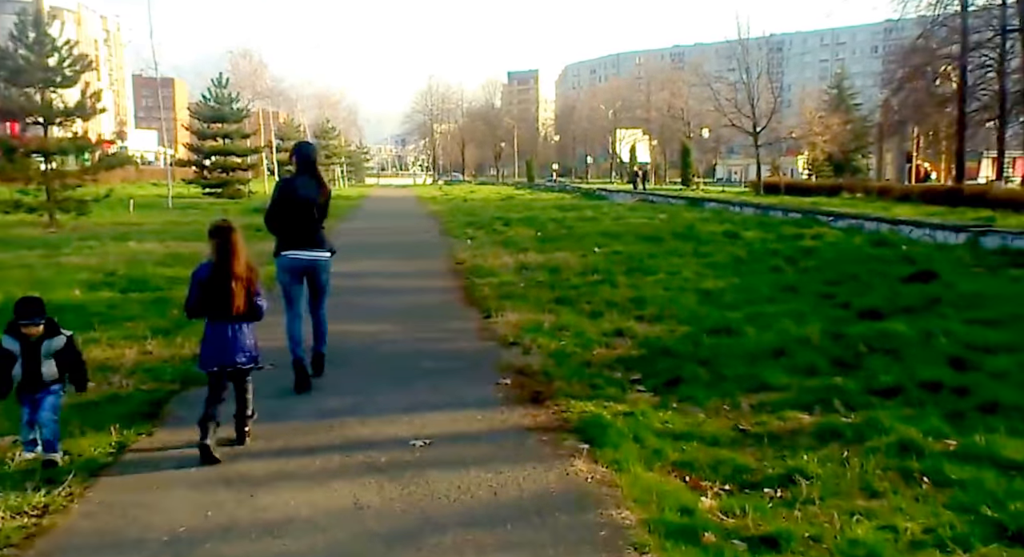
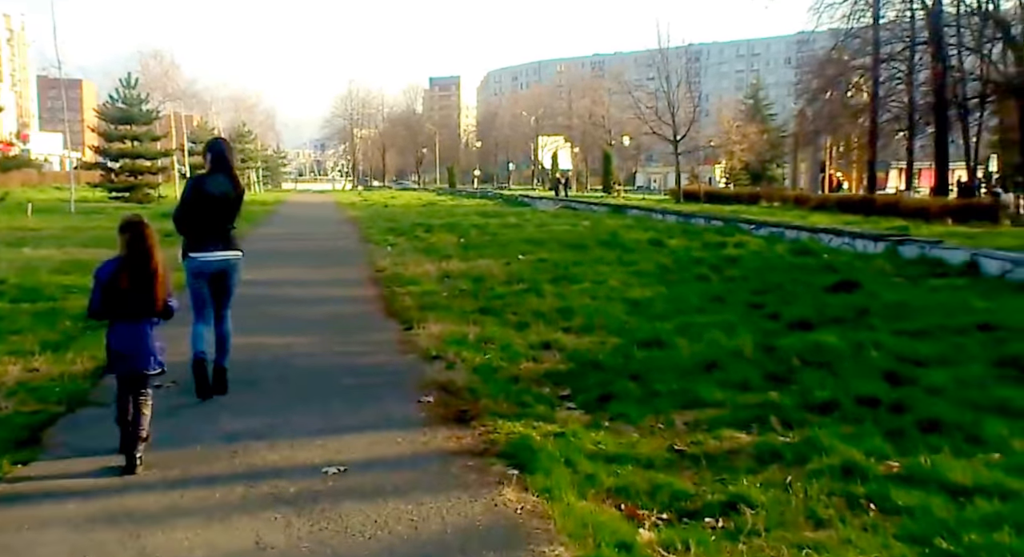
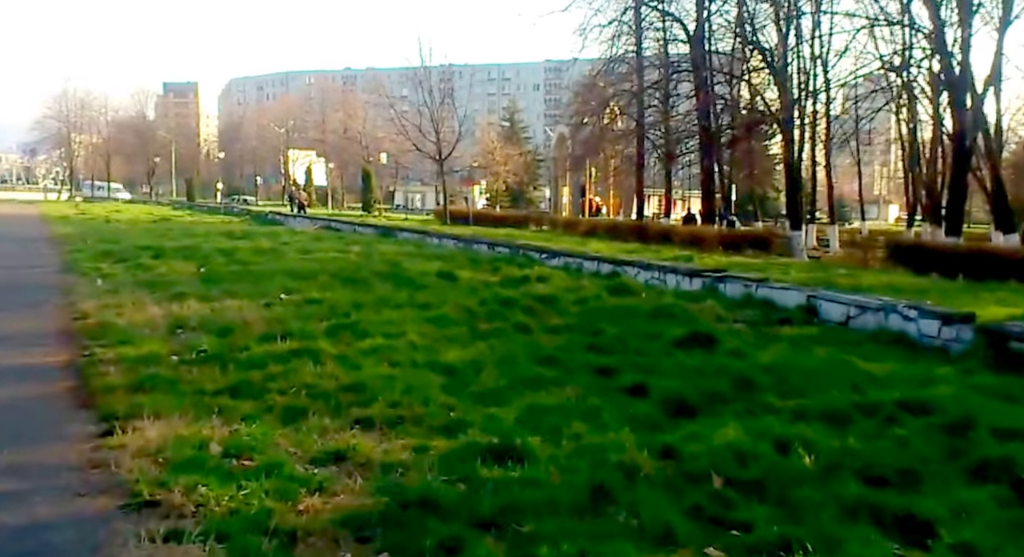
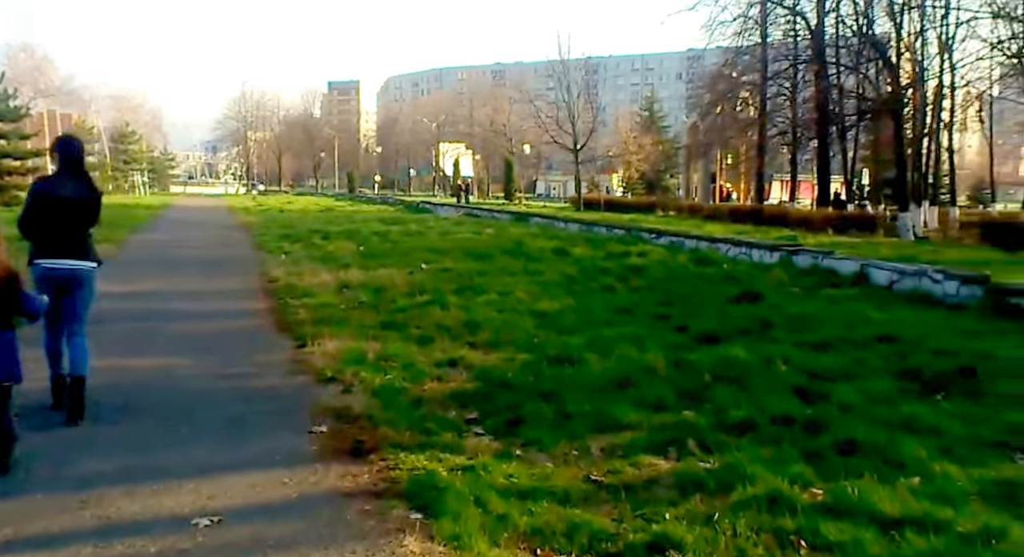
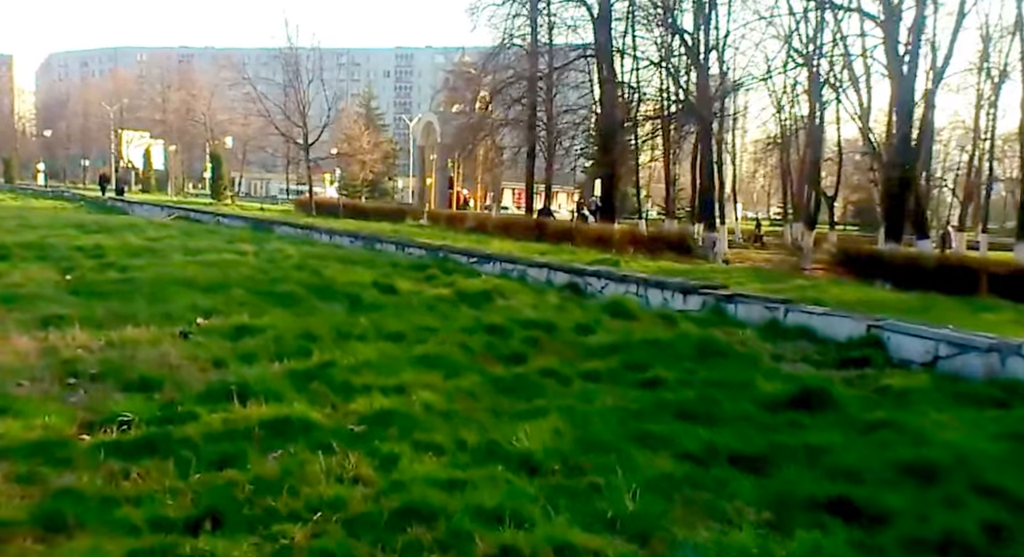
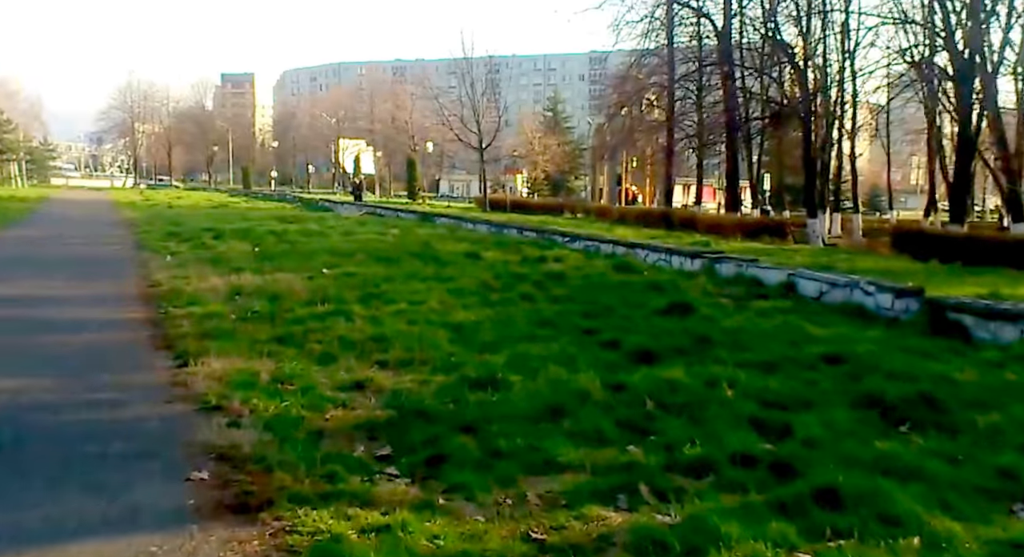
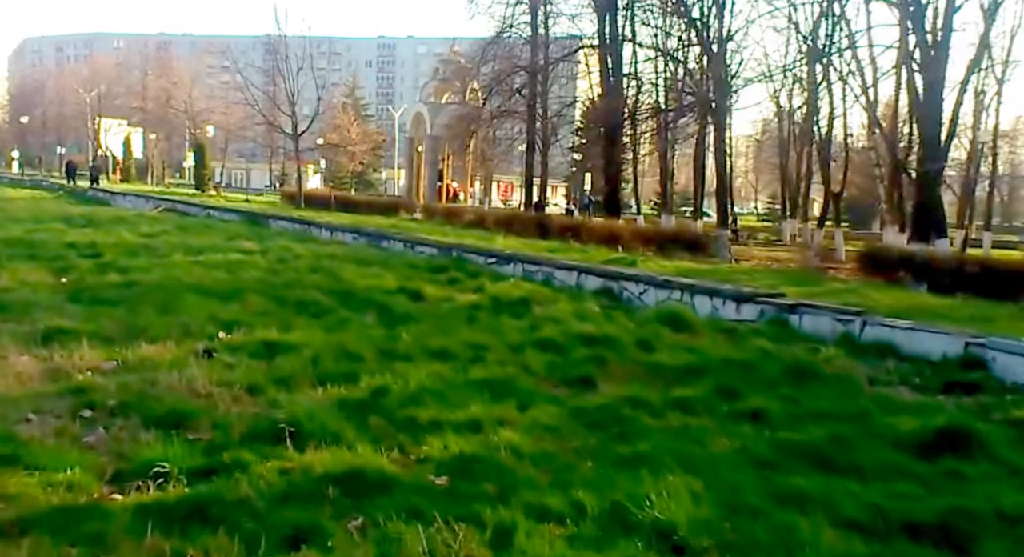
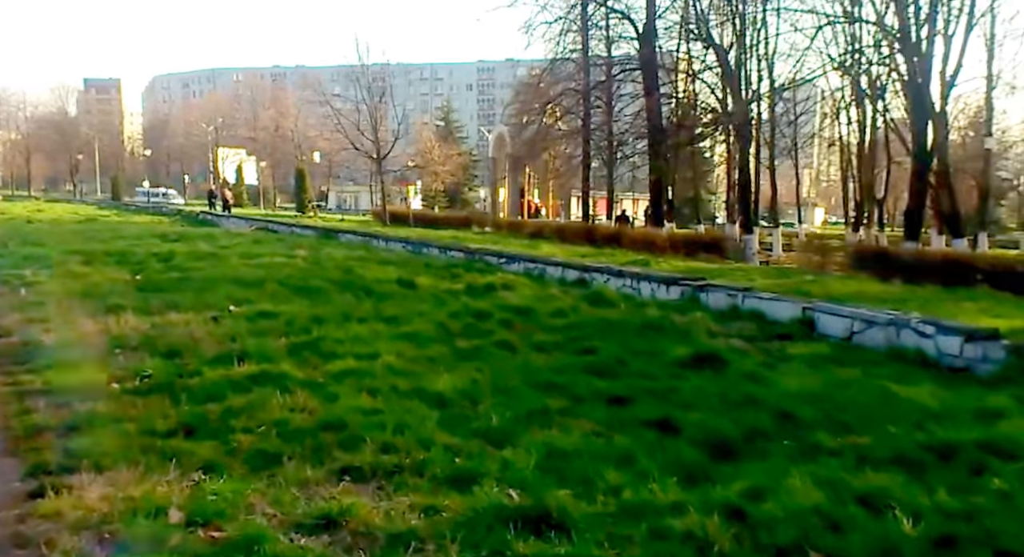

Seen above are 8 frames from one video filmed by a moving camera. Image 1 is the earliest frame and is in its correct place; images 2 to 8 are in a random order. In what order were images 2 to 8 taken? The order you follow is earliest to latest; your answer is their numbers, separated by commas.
2, 4, 6, 3, 8, 5, 7
